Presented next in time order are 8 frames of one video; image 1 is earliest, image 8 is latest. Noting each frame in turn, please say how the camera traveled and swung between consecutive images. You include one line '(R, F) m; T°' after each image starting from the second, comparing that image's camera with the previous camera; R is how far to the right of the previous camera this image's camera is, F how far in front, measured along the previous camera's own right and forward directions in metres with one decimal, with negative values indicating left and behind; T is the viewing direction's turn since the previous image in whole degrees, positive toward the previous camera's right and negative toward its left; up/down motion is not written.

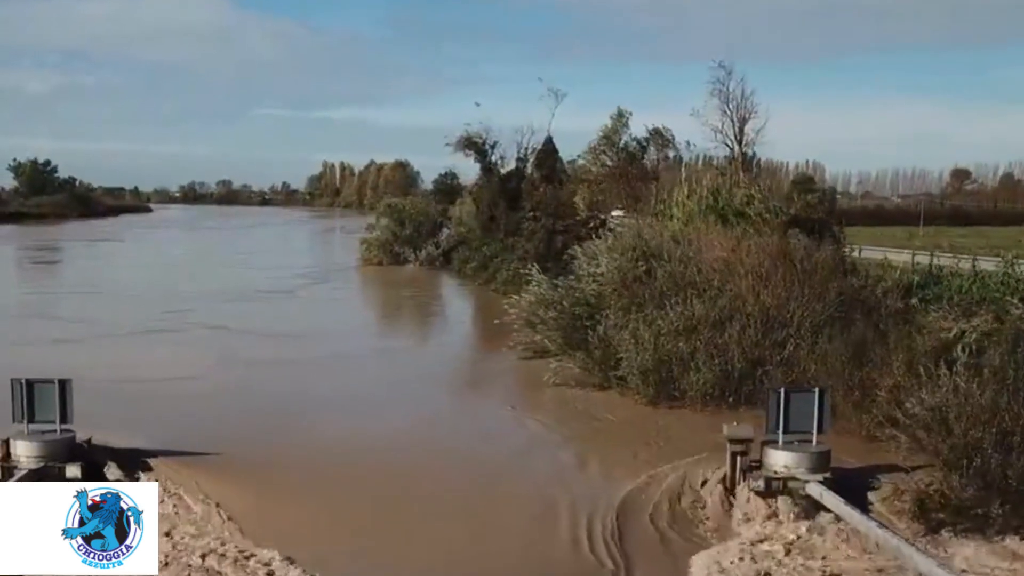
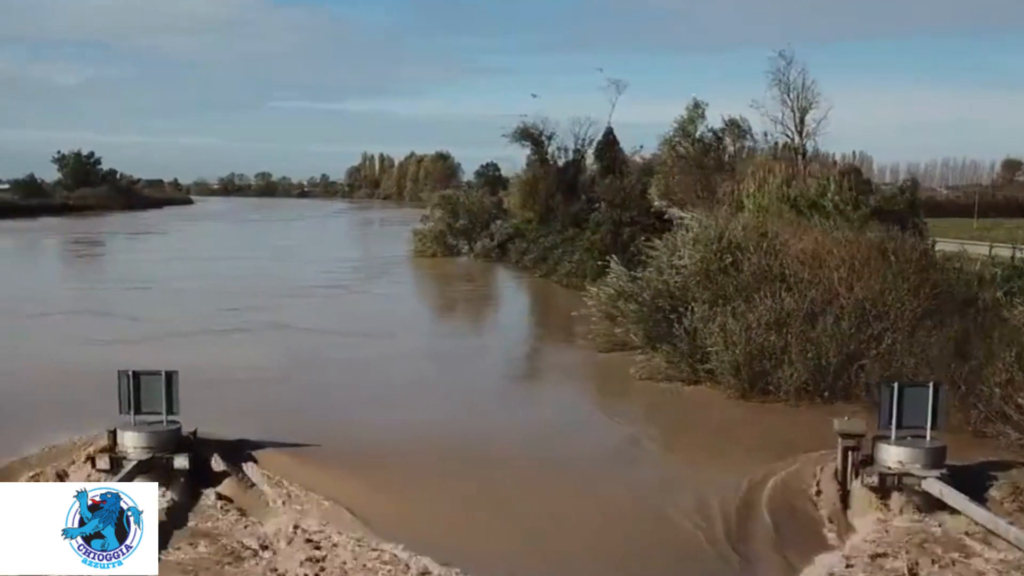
(-0.9, 0.0) m; 0°
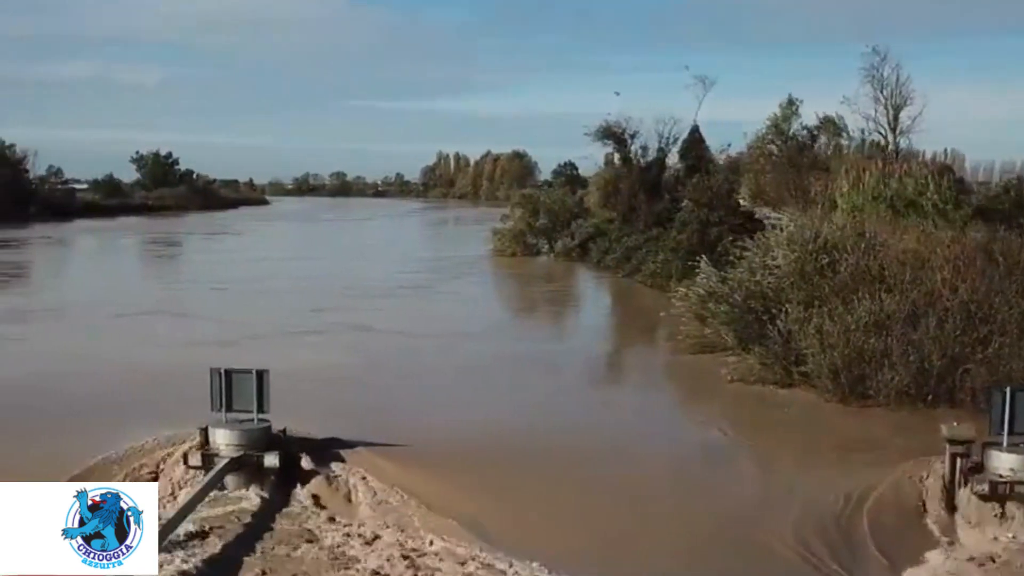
(-0.3, +0.2) m; -3°
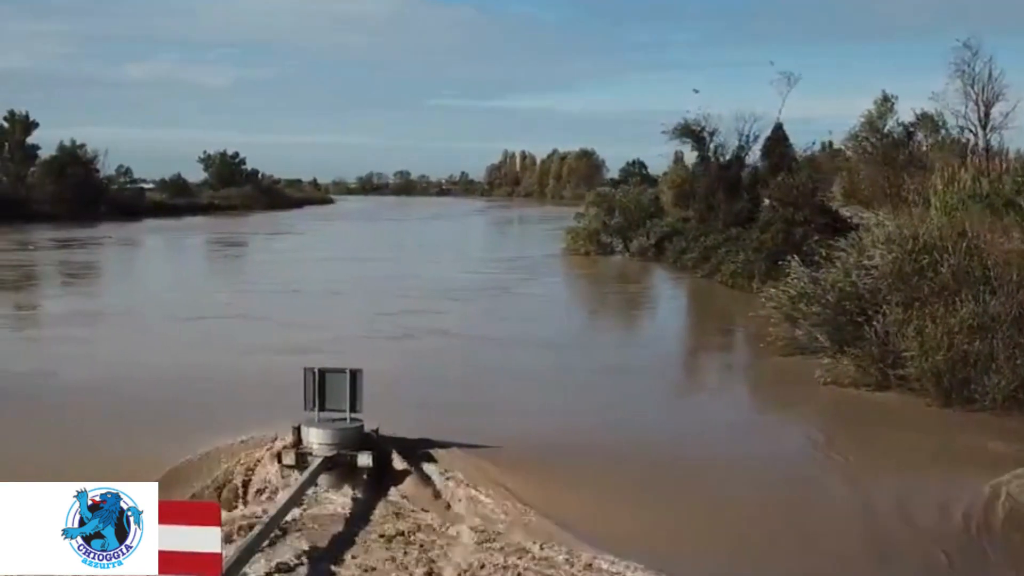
(-0.5, +0.1) m; -2°
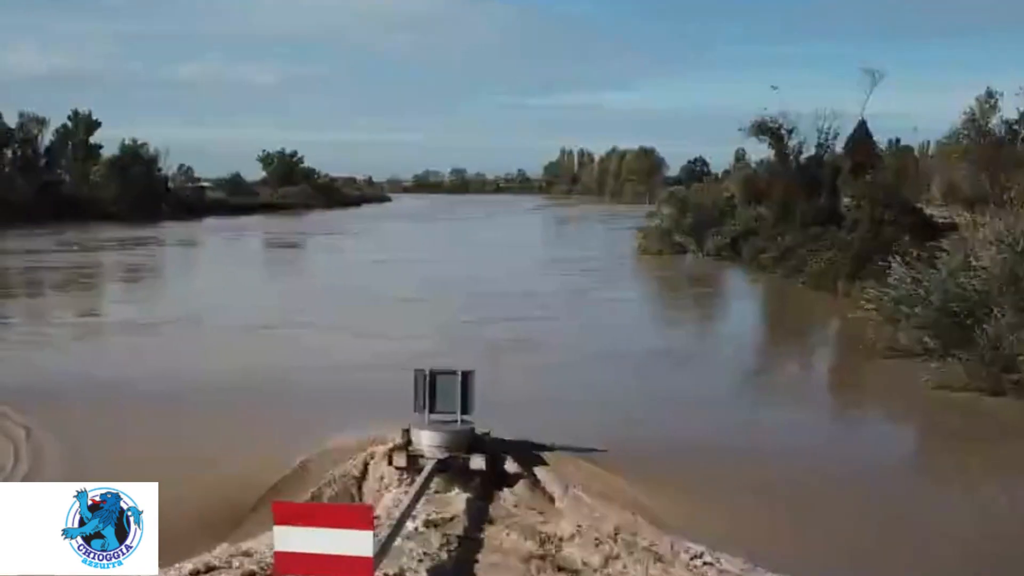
(-0.8, 0.0) m; -1°
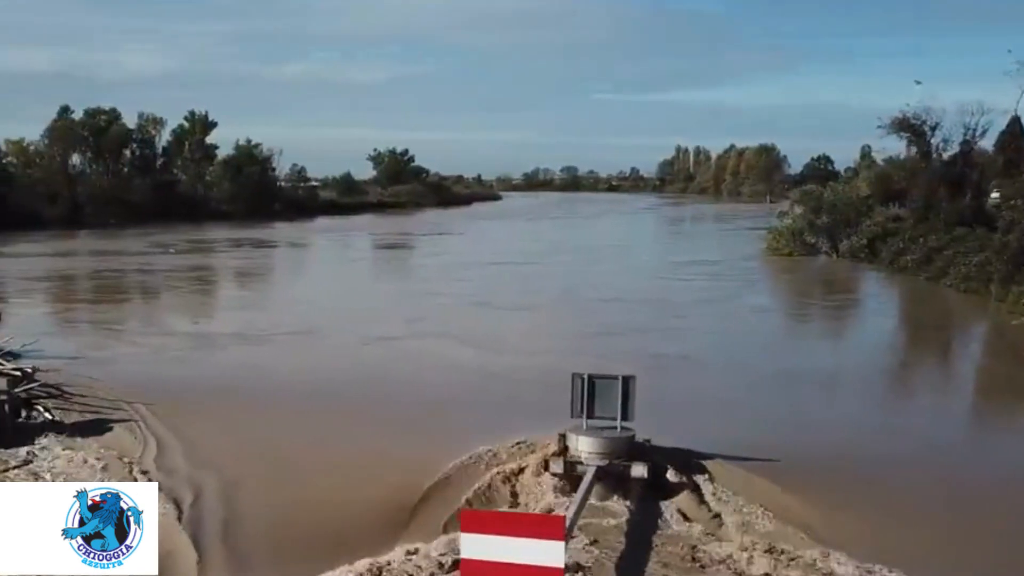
(-0.7, +0.3) m; -4°
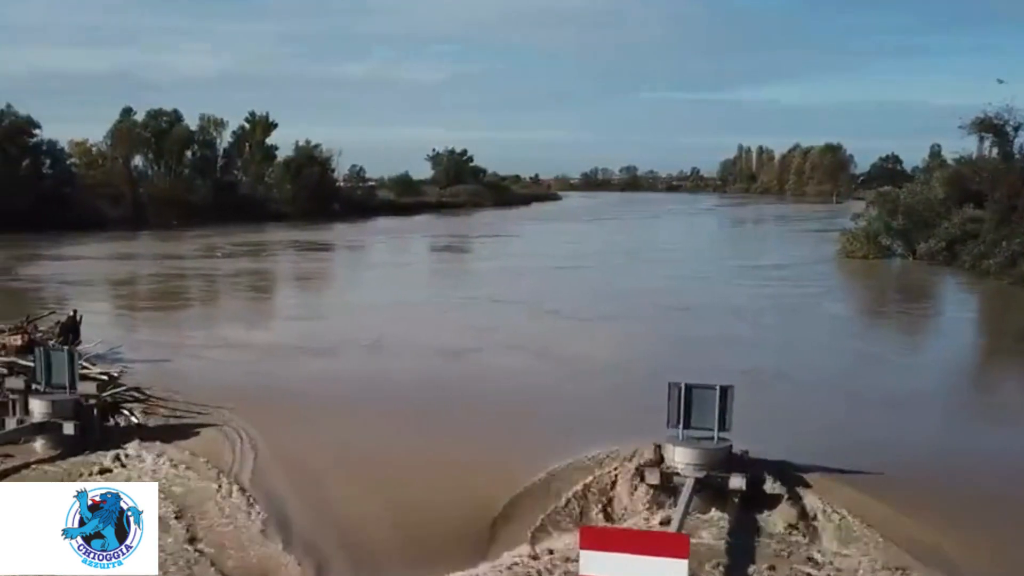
(-0.5, +0.1) m; -2°
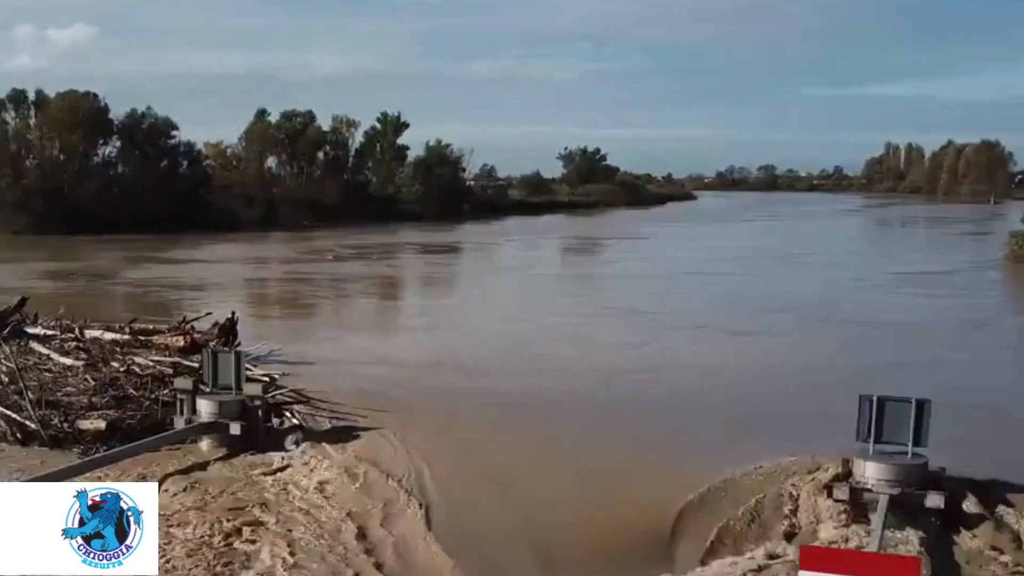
(-0.6, +0.3) m; -5°
